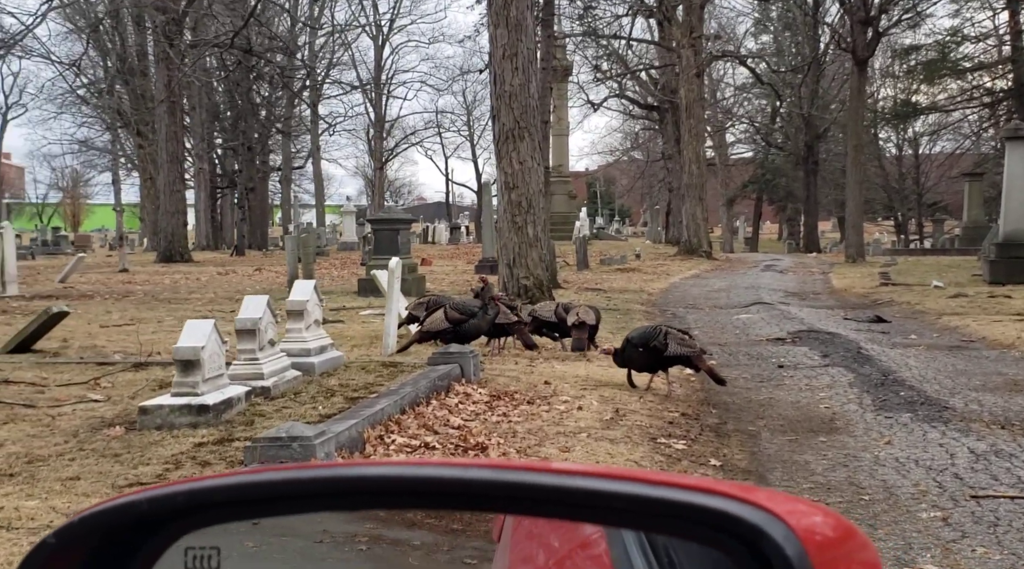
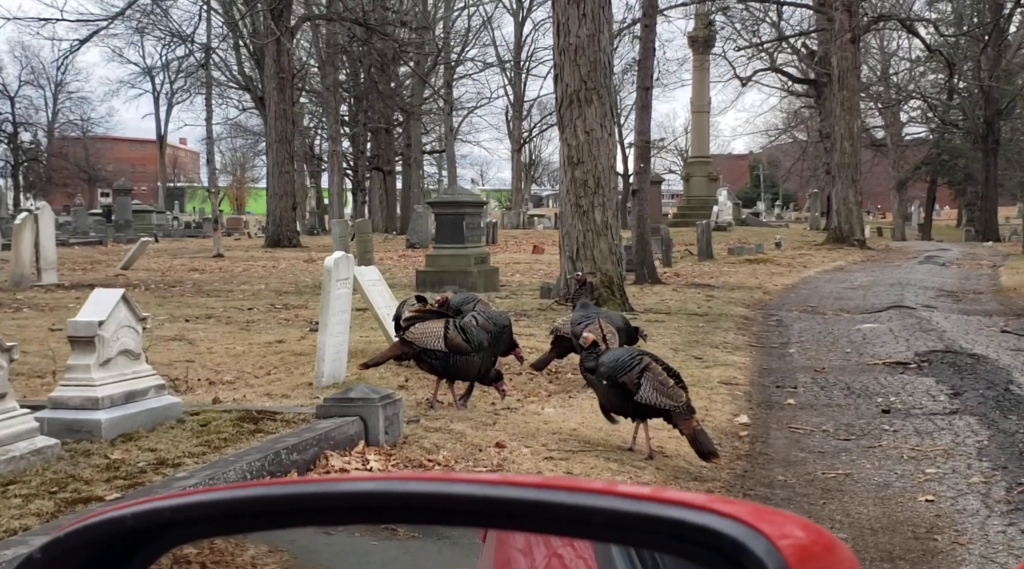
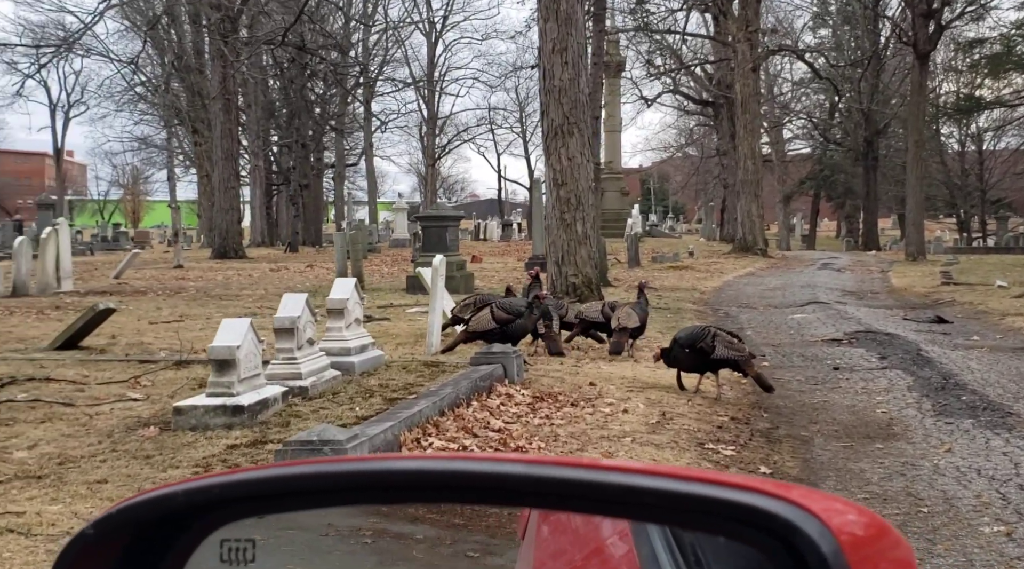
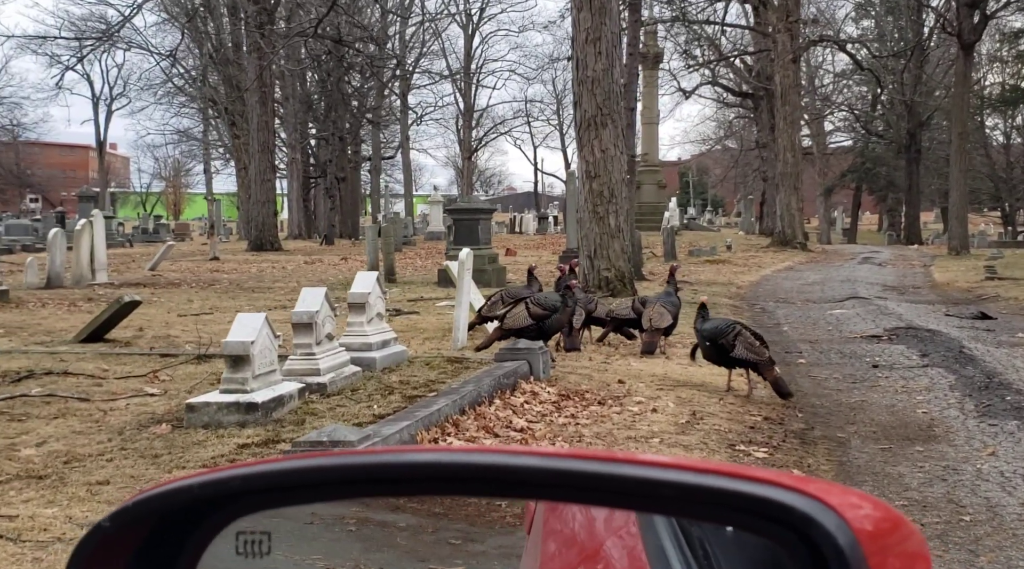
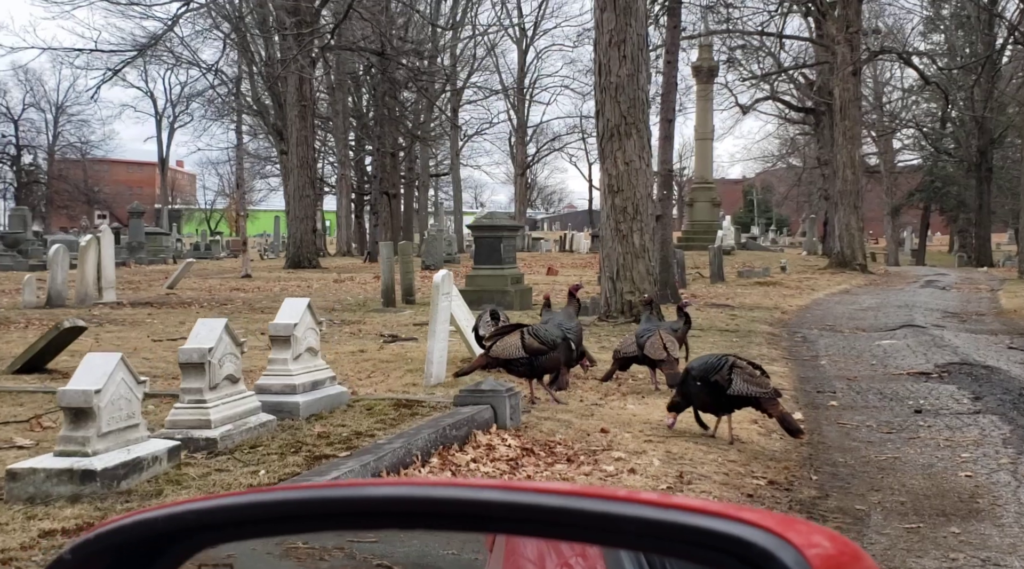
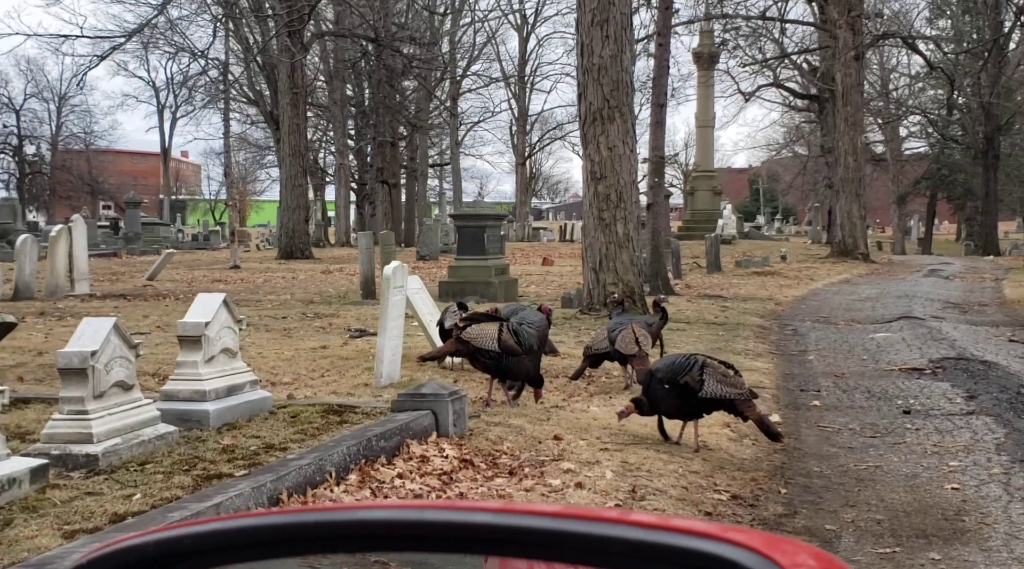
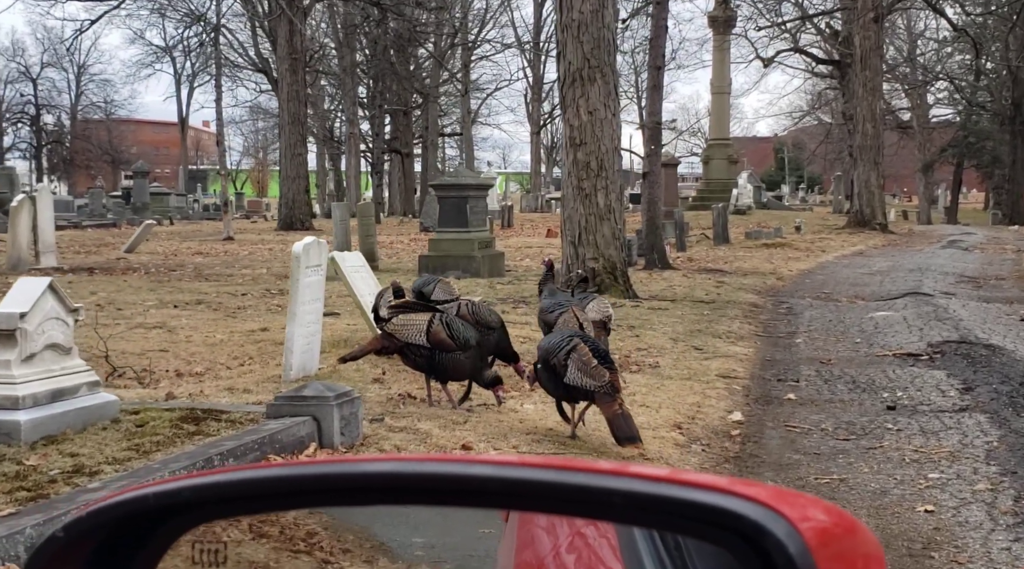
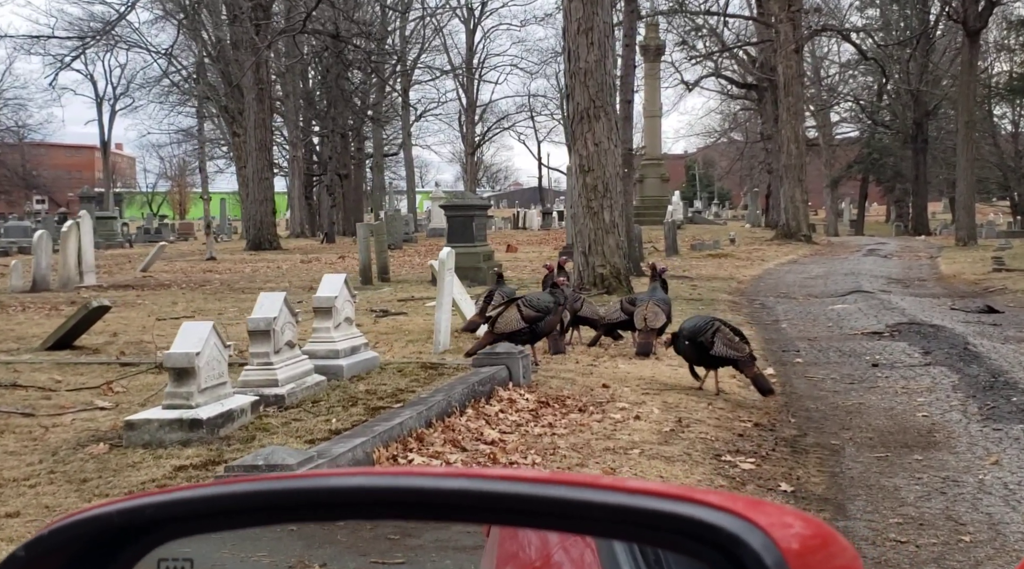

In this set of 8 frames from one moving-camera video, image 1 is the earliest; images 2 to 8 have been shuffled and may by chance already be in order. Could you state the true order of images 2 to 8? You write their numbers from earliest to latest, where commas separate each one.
3, 4, 8, 5, 6, 2, 7
